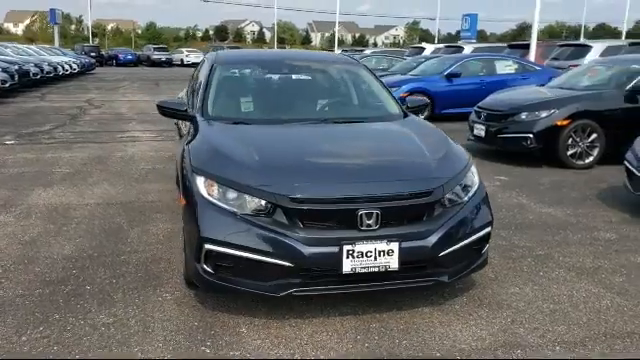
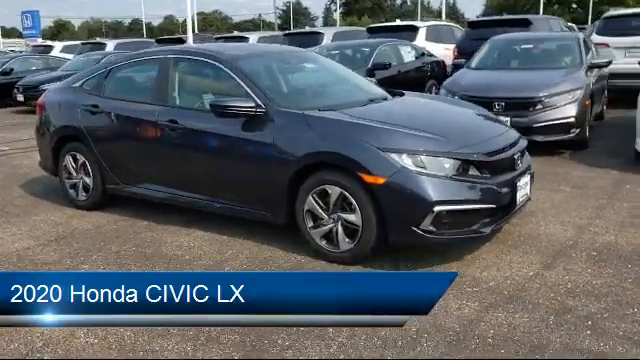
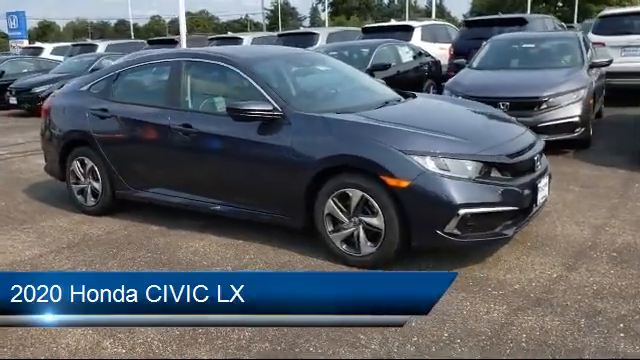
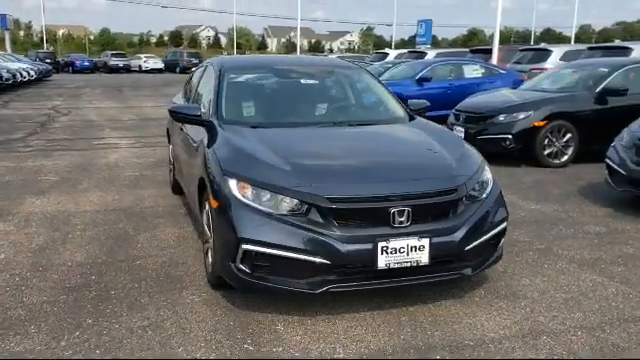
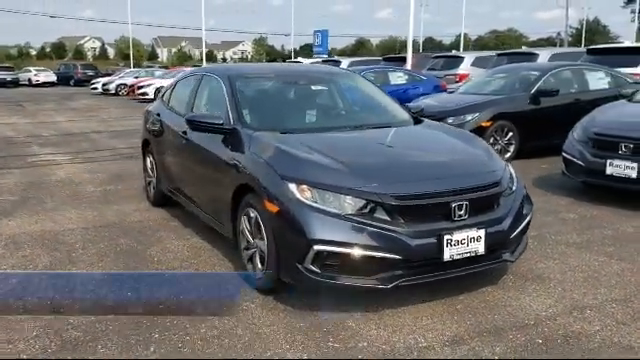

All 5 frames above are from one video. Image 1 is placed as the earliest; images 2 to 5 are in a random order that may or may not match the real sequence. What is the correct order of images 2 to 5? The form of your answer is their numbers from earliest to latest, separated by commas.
4, 5, 2, 3
